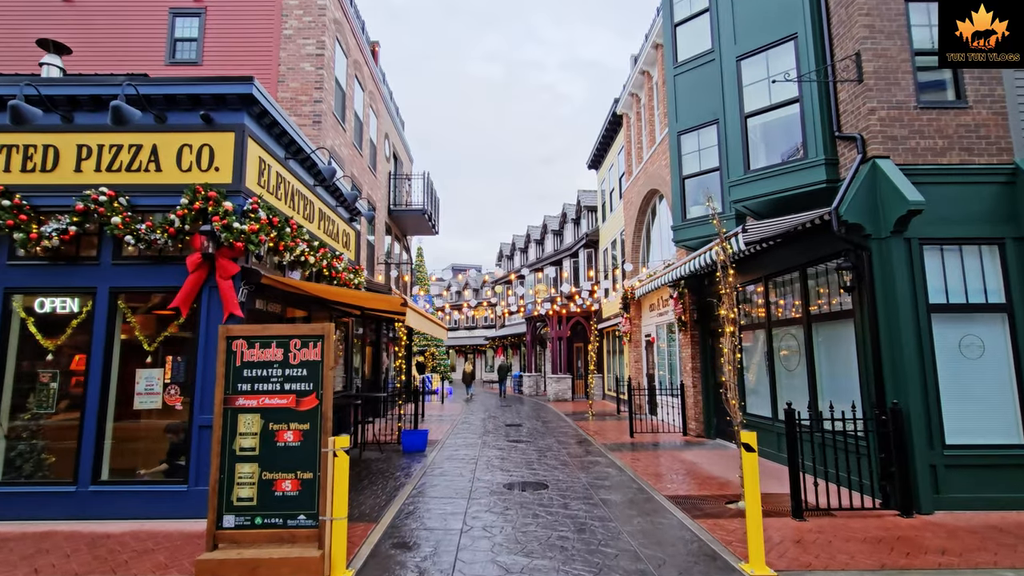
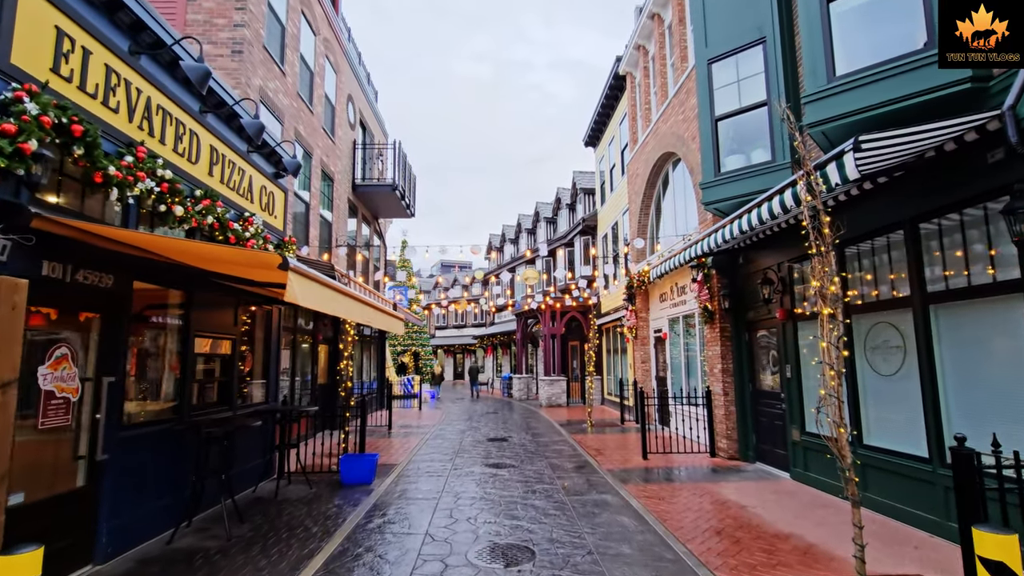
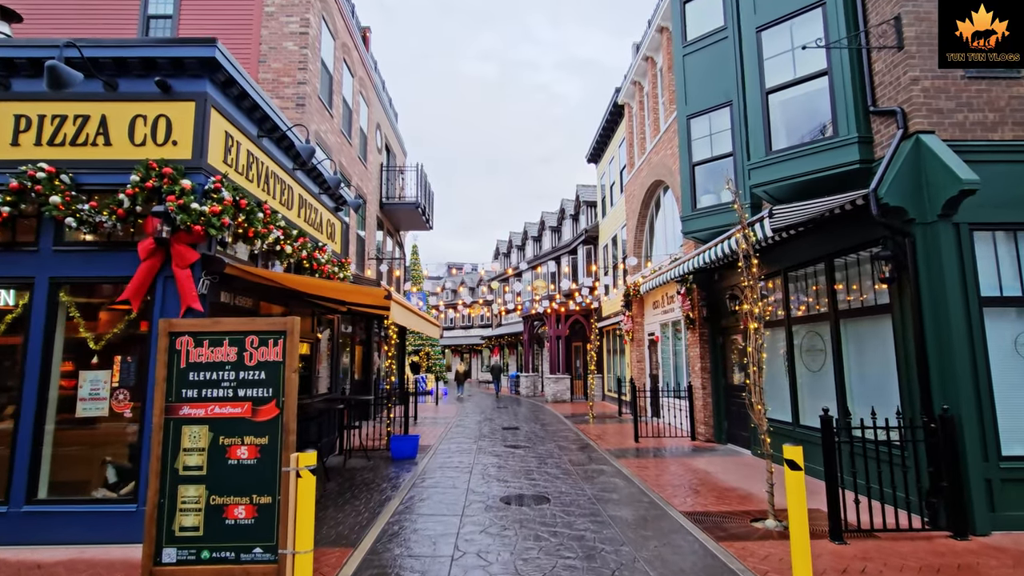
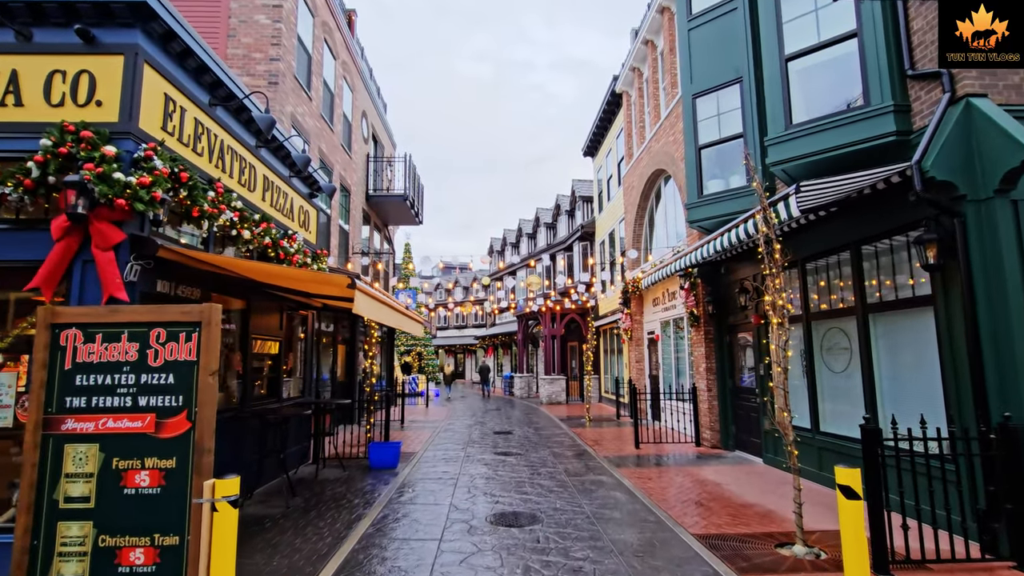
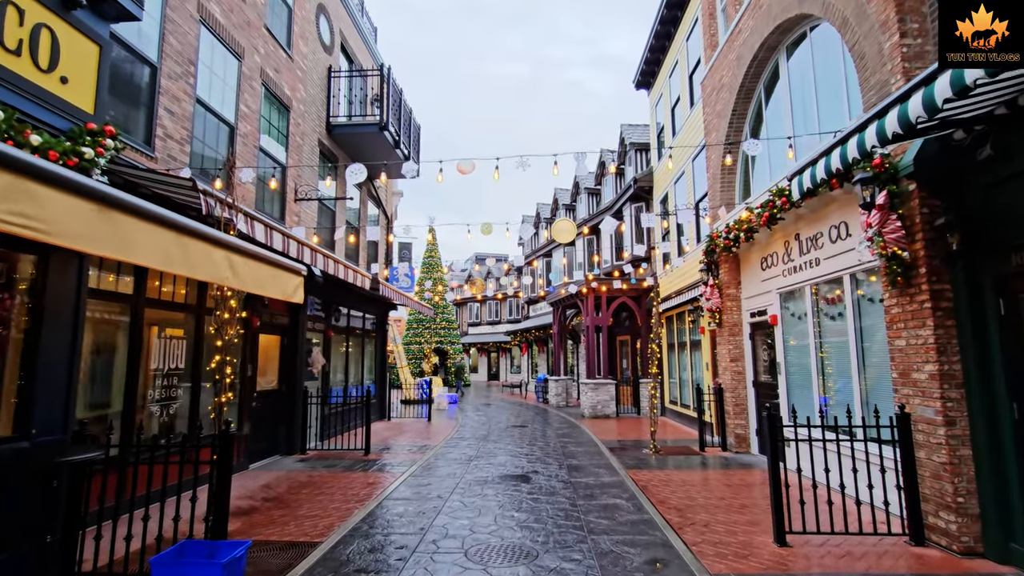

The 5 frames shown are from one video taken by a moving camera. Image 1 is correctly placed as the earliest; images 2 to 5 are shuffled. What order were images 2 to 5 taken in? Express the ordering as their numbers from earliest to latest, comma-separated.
3, 4, 2, 5
